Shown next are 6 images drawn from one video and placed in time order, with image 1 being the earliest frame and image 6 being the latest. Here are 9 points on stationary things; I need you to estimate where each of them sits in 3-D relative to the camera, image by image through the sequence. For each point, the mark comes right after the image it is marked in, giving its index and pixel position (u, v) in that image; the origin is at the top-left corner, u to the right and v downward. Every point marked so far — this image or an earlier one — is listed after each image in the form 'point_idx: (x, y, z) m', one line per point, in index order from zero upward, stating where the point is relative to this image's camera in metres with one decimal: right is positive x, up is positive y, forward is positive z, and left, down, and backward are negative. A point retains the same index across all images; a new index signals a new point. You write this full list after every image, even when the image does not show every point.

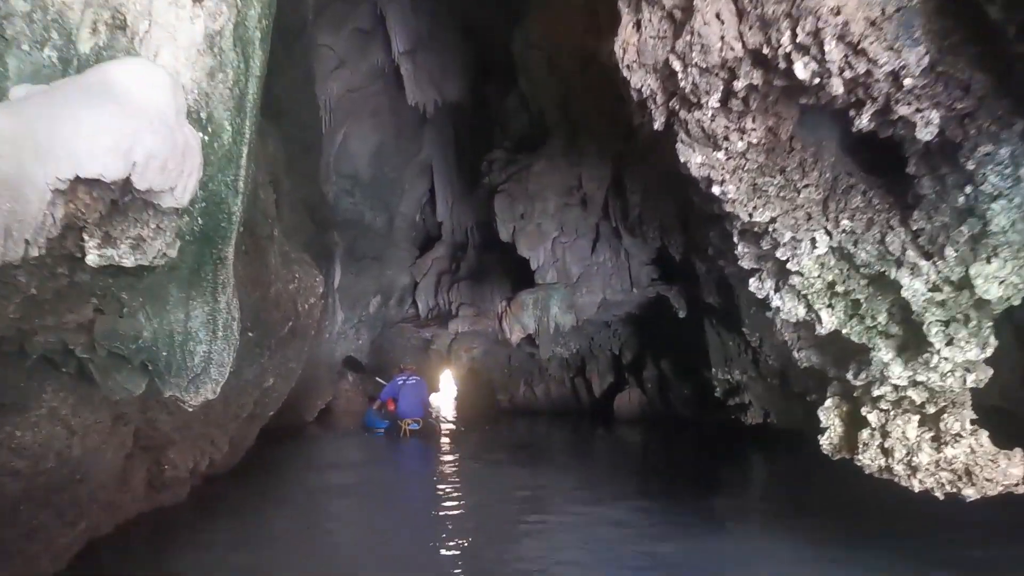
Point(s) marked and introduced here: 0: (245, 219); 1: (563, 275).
0: (-1.6, +0.4, +5.8) m
1: (+0.5, +0.1, +9.9) m
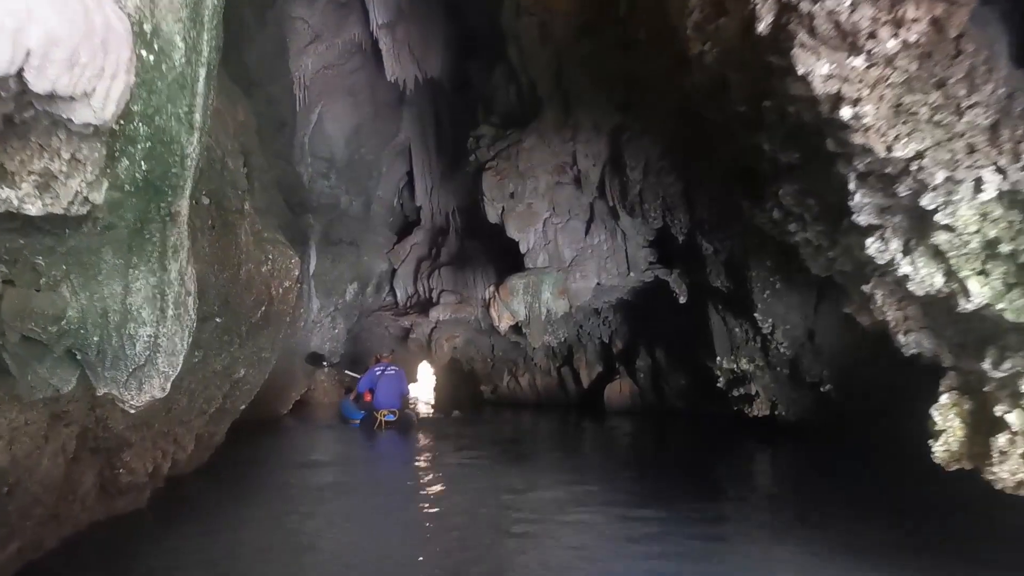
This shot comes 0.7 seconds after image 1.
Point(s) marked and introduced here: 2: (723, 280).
0: (-1.6, +0.5, +5.1) m
1: (+0.4, +0.3, +9.3) m
2: (+1.7, +0.1, +7.7) m
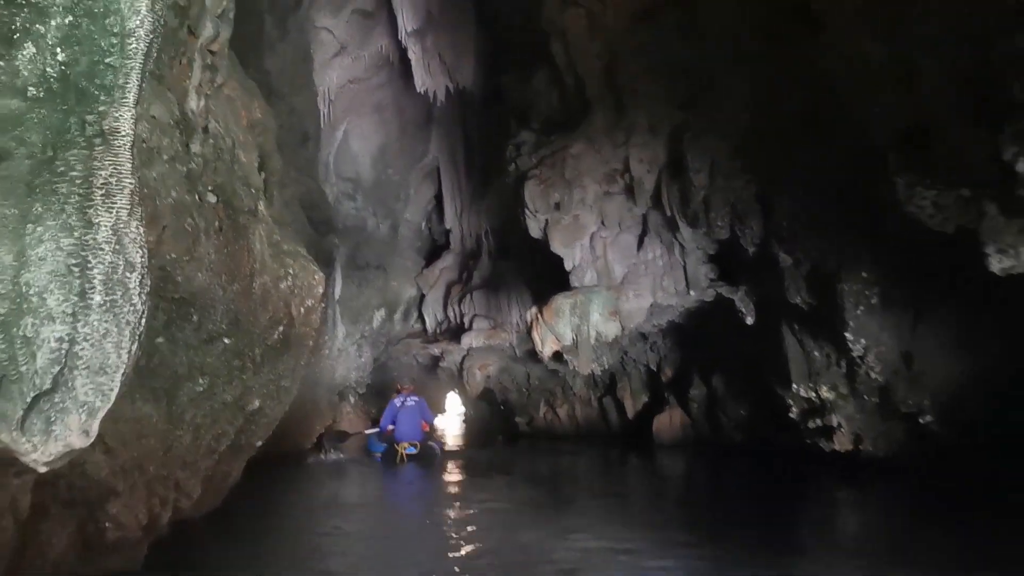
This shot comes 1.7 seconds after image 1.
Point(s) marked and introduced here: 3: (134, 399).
0: (-1.3, +0.5, +4.3) m
1: (+0.8, +0.1, +8.4) m
2: (+2.1, -0.1, +6.7) m
3: (-1.5, -0.5, +3.9) m
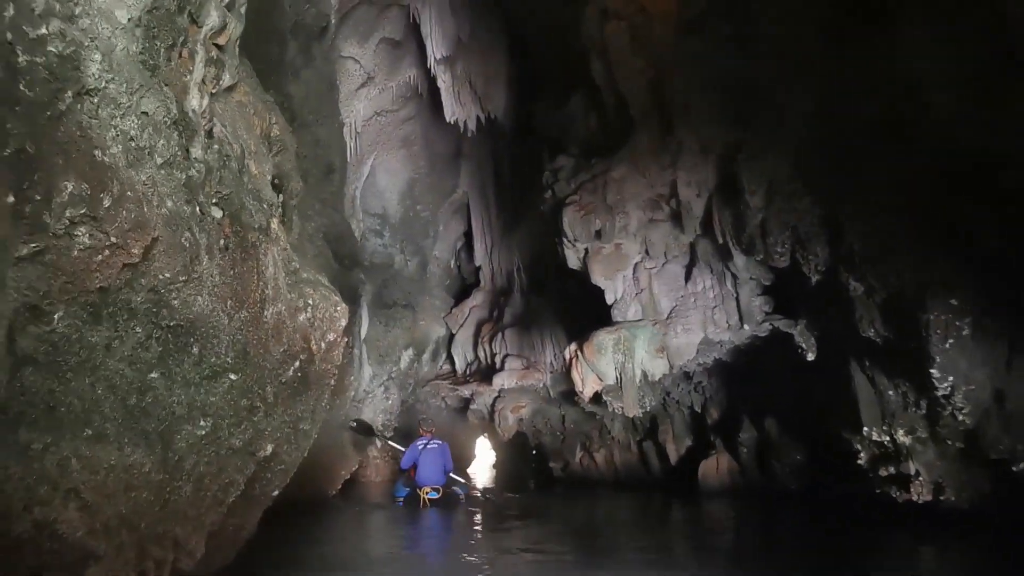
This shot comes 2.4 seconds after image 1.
0: (-1.1, +0.4, +3.7) m
1: (+1.1, -0.2, +7.8) m
2: (+2.3, -0.3, +6.1) m
3: (-1.4, -0.5, +3.3) m
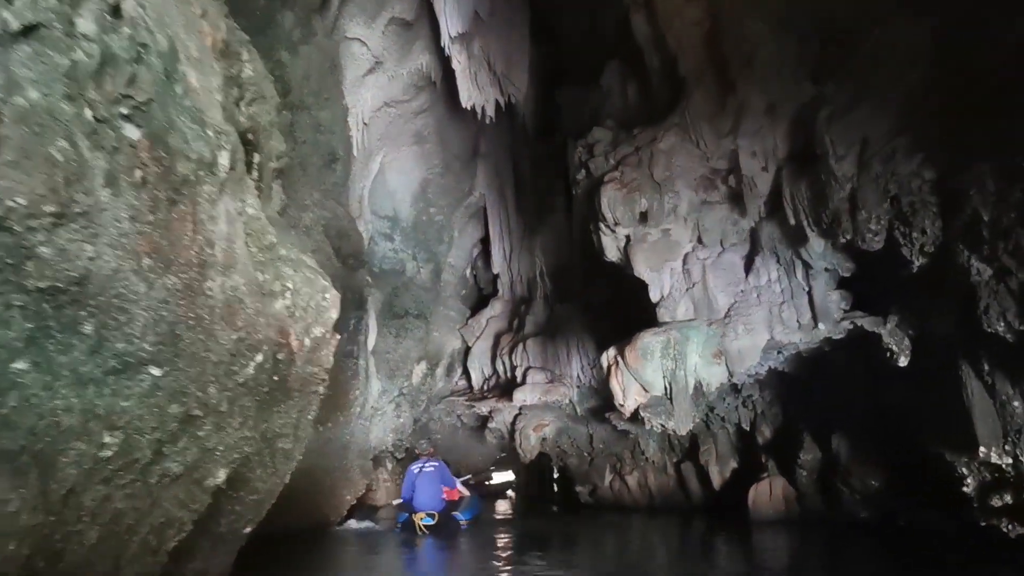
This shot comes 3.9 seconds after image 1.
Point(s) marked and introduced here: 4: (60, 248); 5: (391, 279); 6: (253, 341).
0: (-1.0, +0.5, +2.6) m
1: (+1.3, -0.1, +6.6) m
2: (+2.5, -0.2, +4.8) m
3: (-1.2, -0.4, +2.1) m
4: (-1.1, +0.1, +2.2) m
5: (-1.4, +0.1, +10.6) m
6: (-0.9, -0.2, +3.3) m
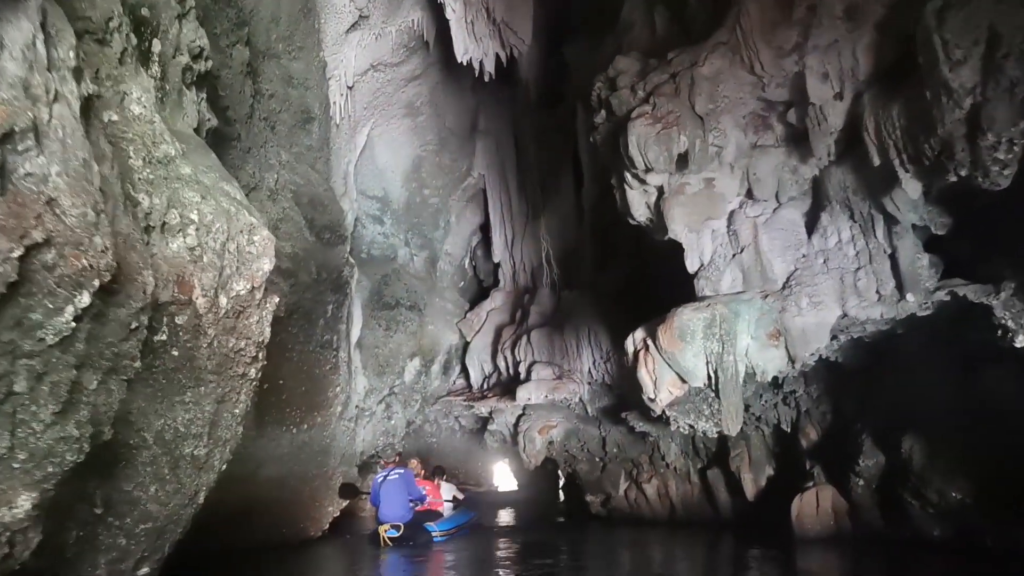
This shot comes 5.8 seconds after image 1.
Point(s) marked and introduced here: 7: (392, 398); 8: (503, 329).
0: (-1.0, +0.7, +1.2) m
1: (+1.4, +0.1, +5.2) m
2: (+2.5, 0.0, +3.5) m
3: (-1.2, -0.2, +0.8) m
4: (-1.0, +0.3, +0.9) m
5: (-1.3, +0.3, +9.3) m
6: (-0.9, 0.0, +2.0) m
7: (-1.2, -1.0, +9.0) m
8: (-0.1, -0.3, +9.5) m
